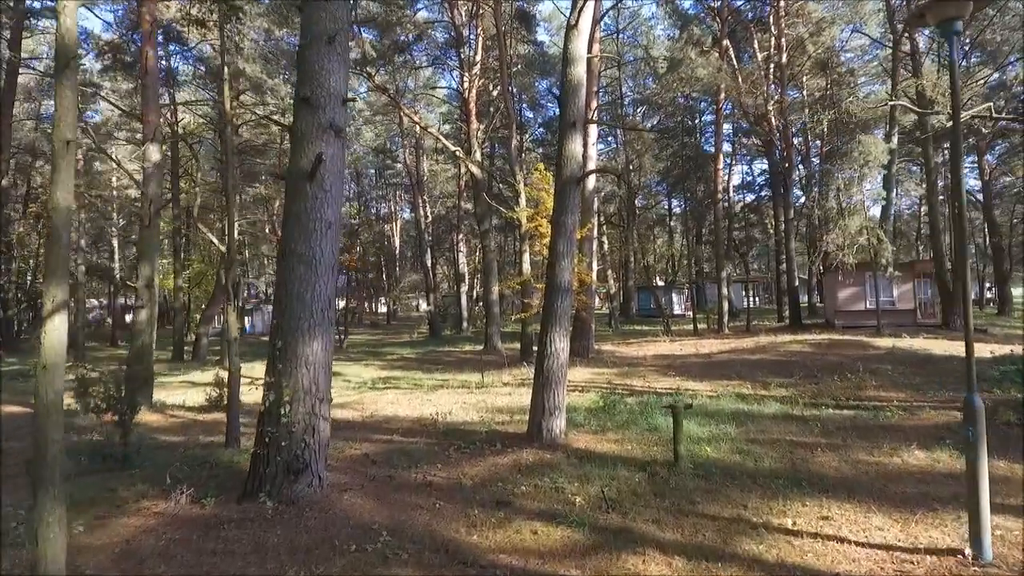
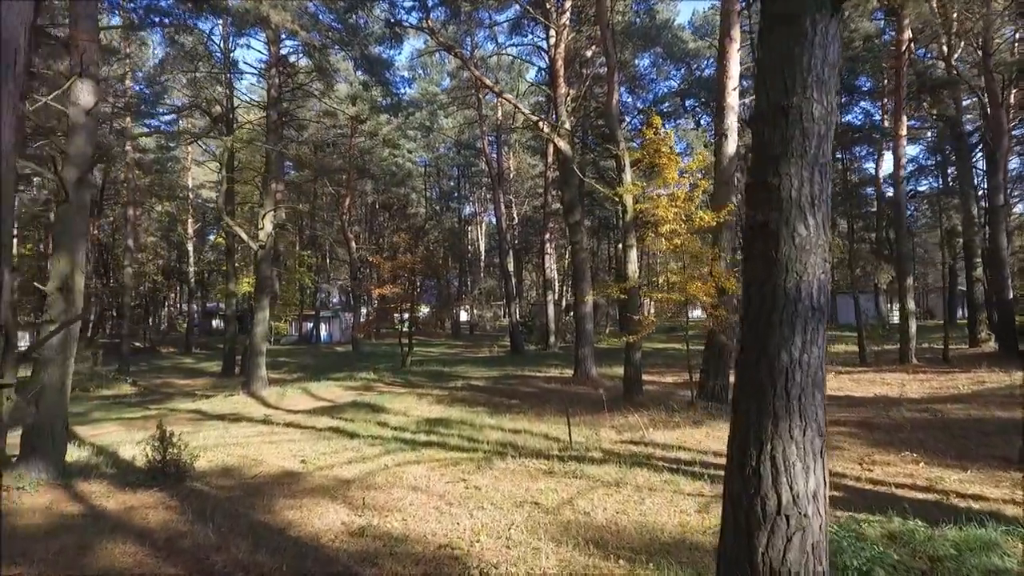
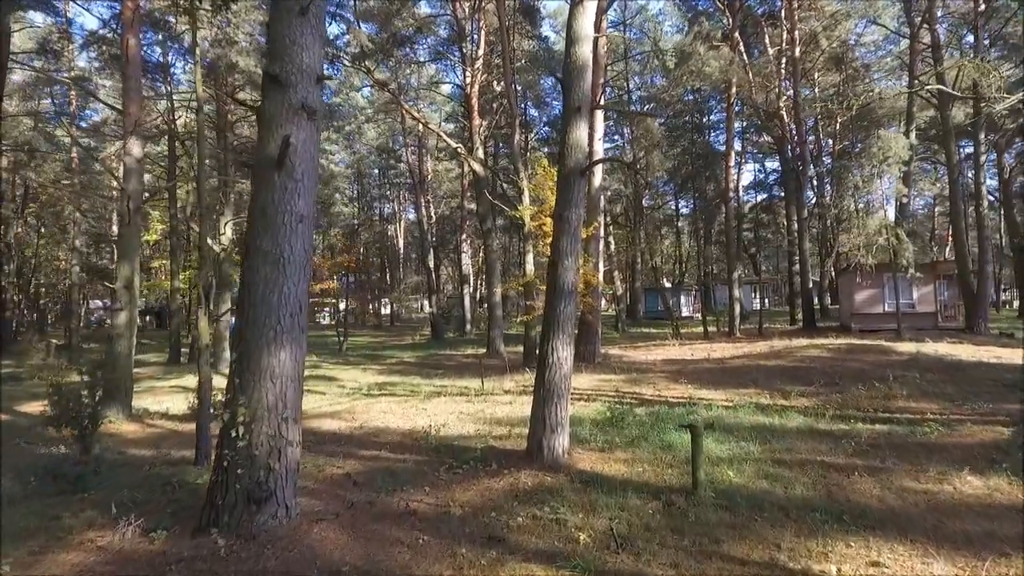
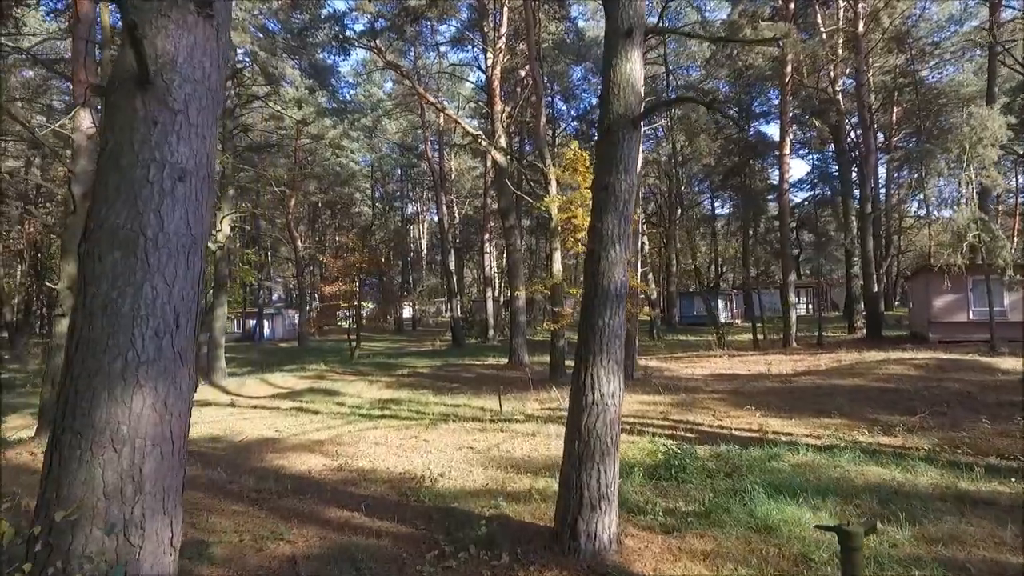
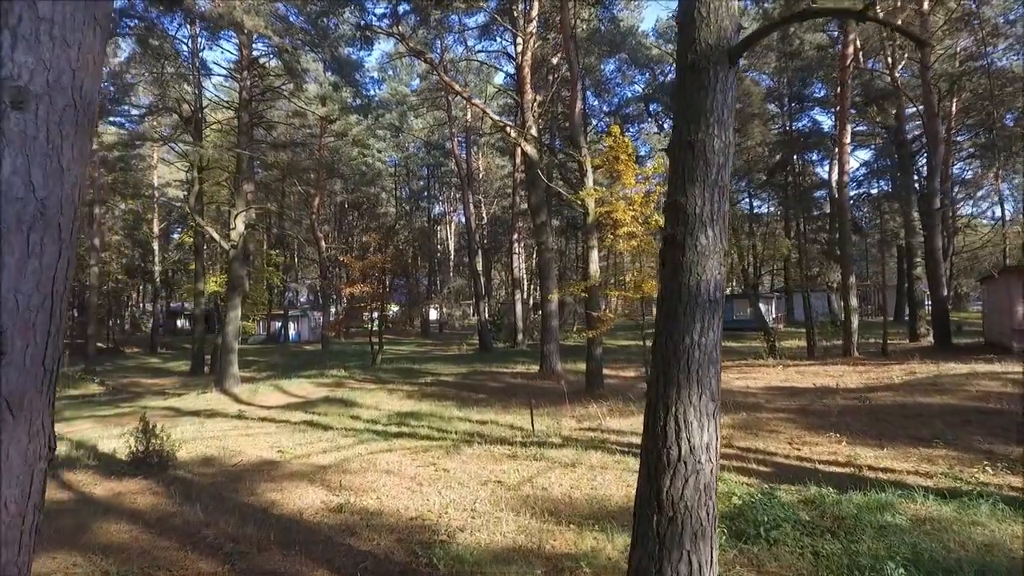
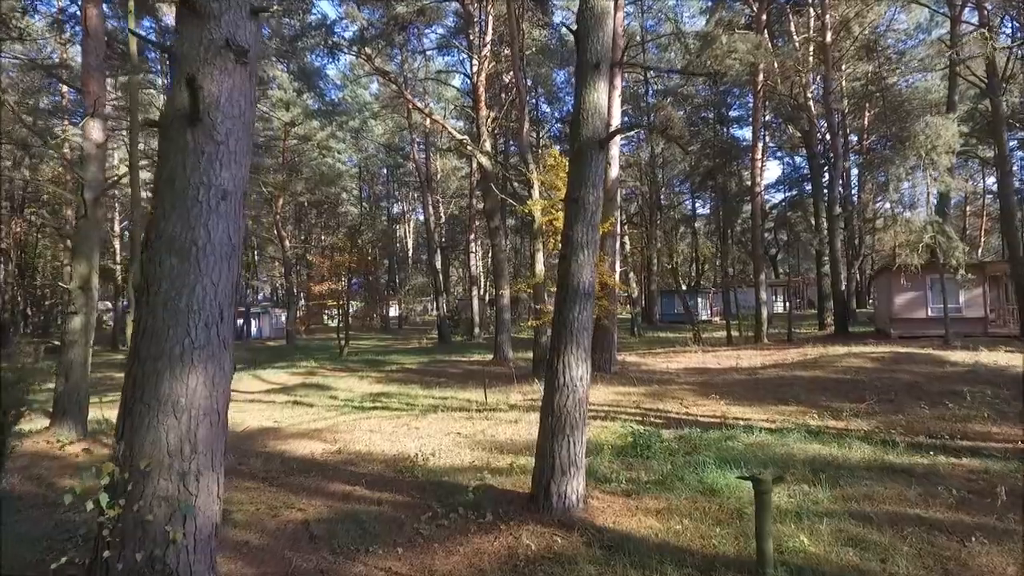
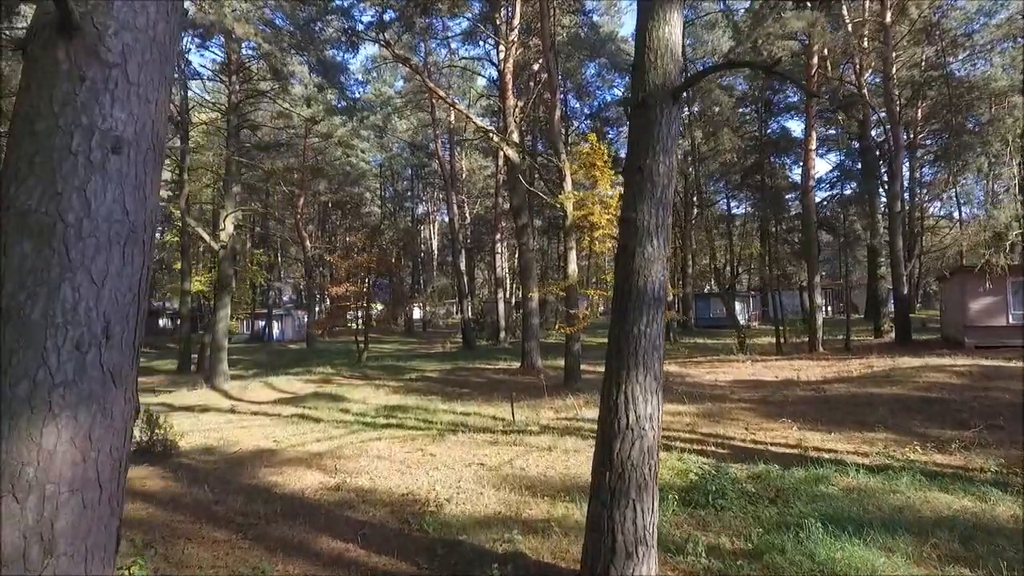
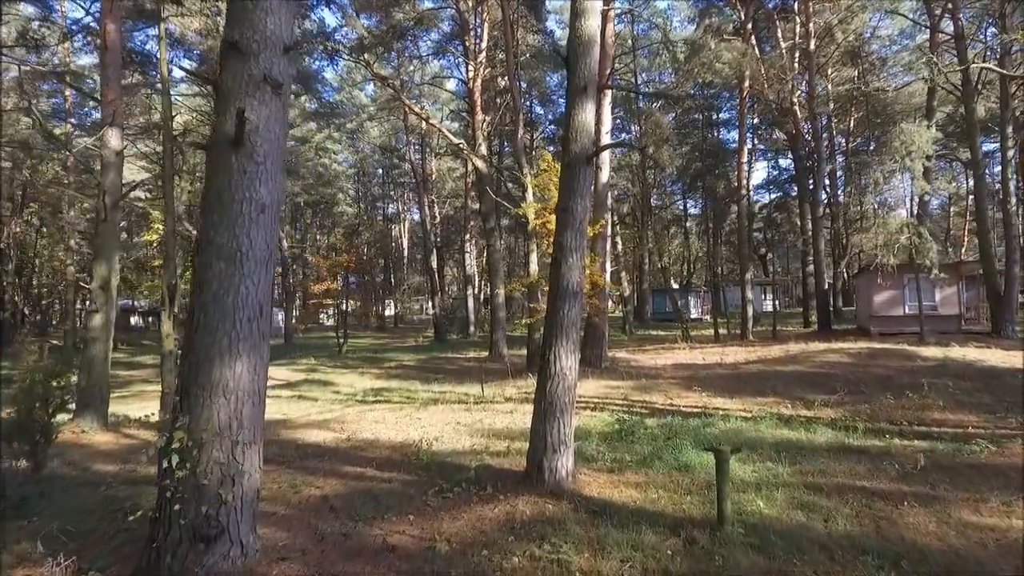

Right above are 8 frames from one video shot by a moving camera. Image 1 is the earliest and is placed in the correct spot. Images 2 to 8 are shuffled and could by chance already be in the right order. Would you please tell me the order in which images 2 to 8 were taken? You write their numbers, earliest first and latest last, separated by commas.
3, 8, 6, 4, 7, 5, 2
